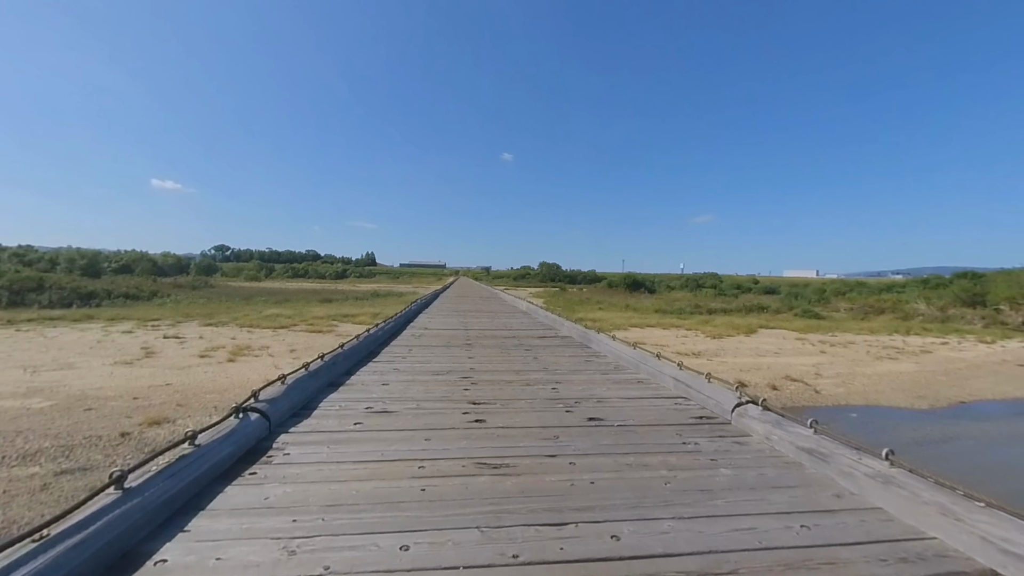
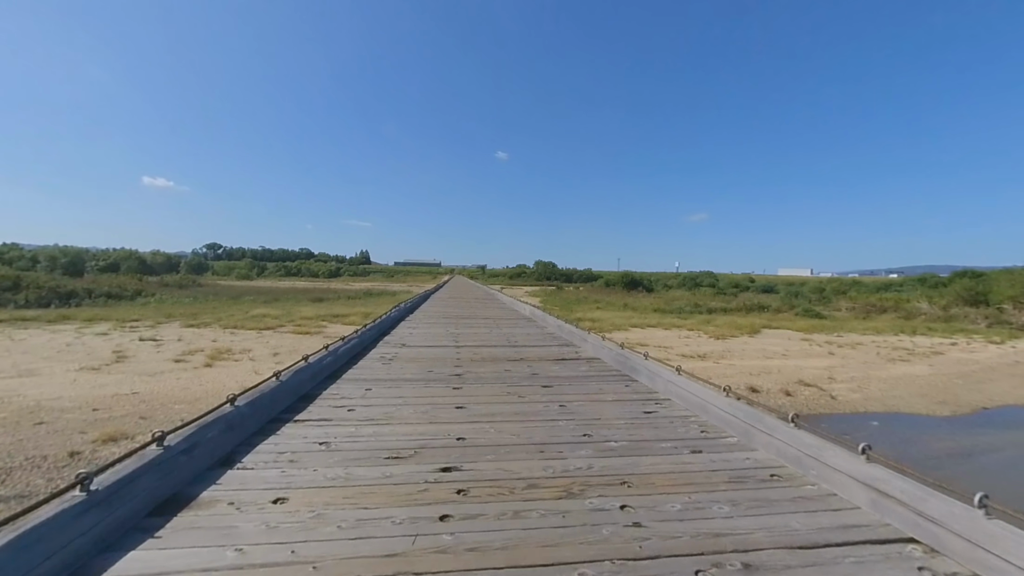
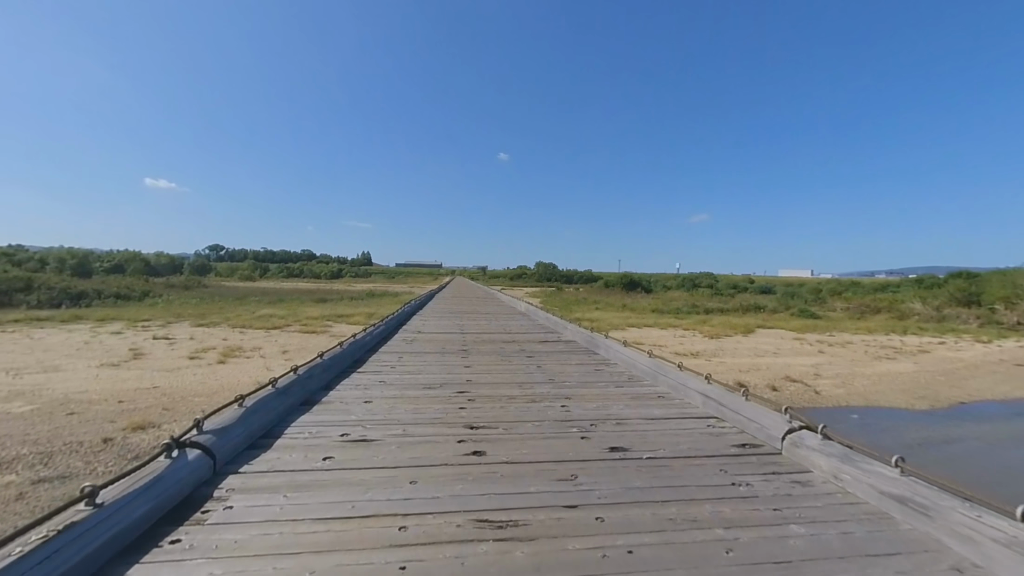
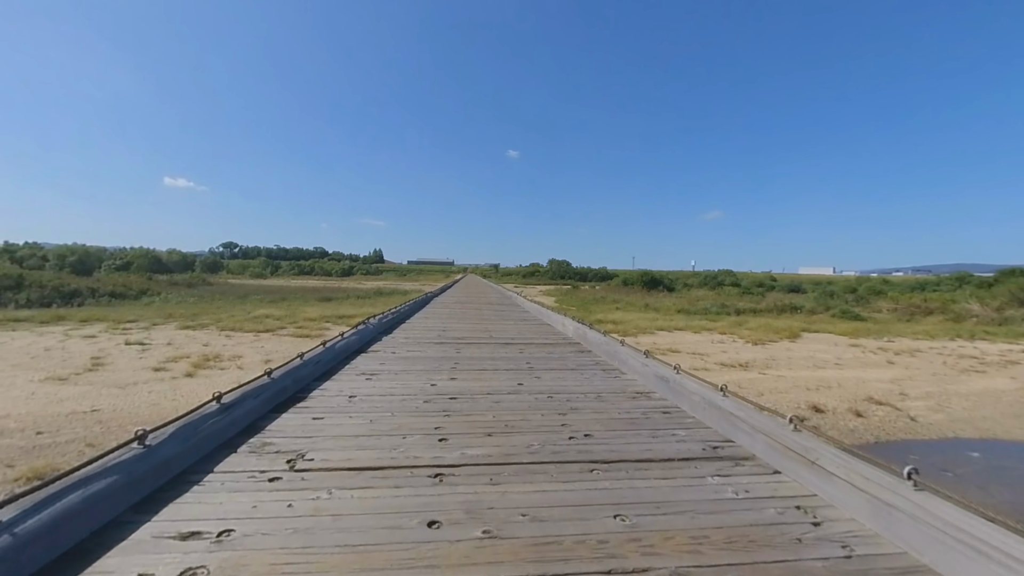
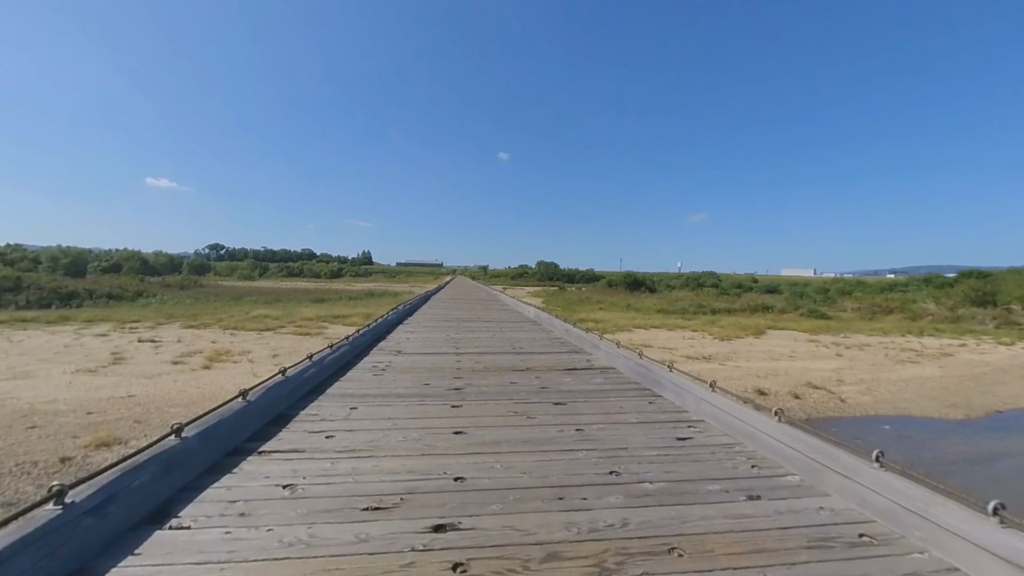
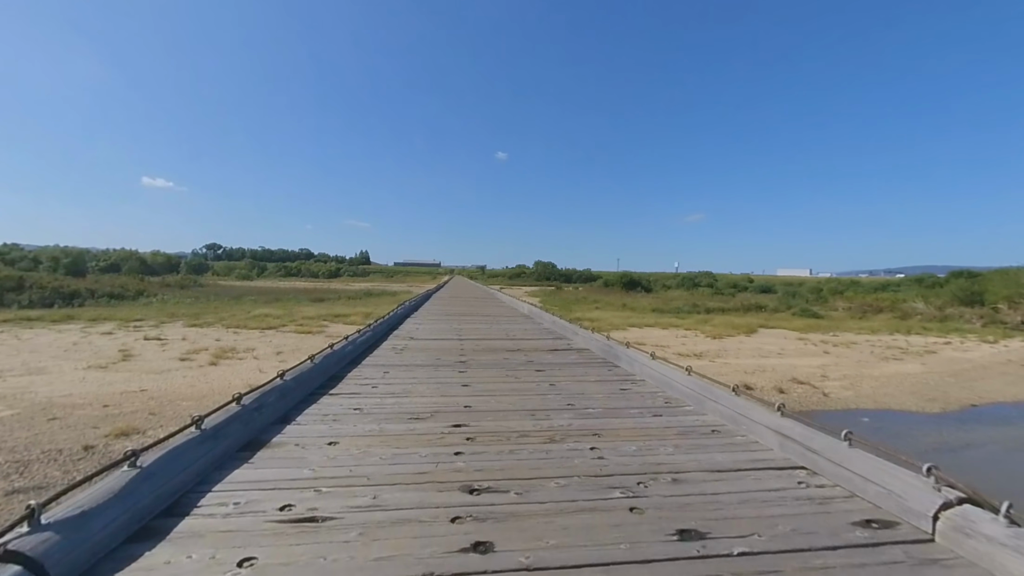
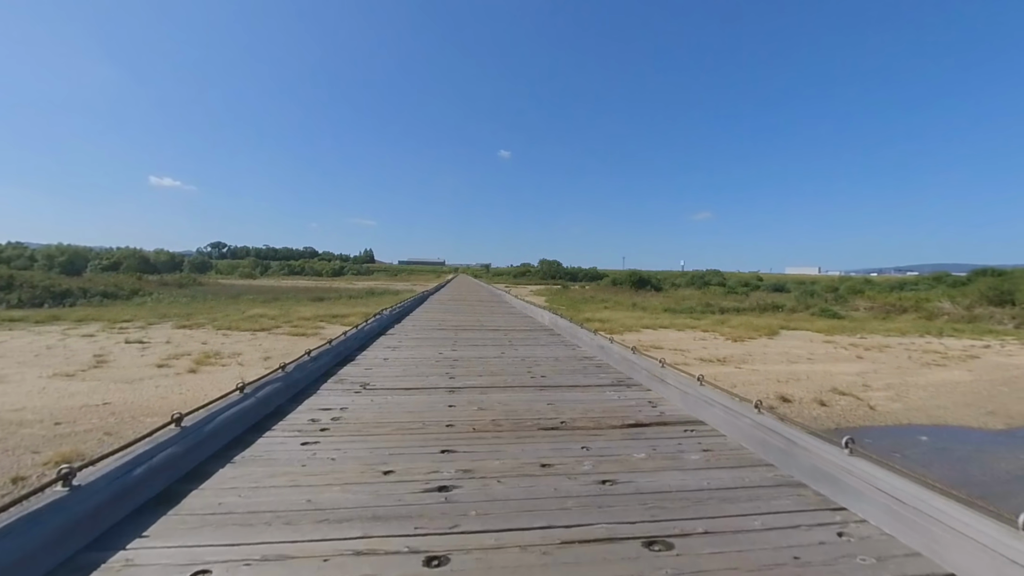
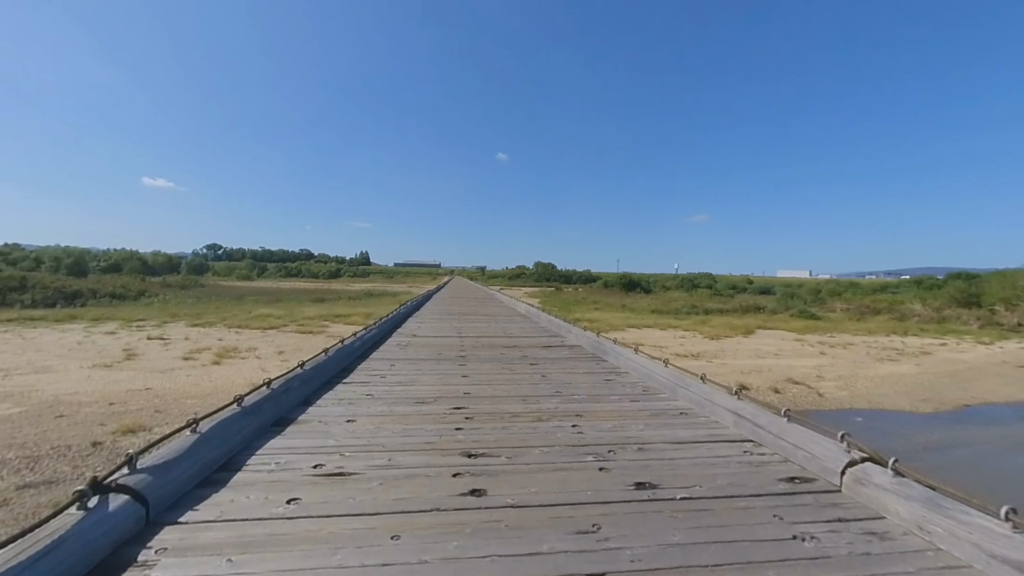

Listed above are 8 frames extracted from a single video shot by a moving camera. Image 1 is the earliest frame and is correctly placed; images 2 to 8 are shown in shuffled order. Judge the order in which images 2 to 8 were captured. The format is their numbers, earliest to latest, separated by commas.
3, 8, 6, 2, 5, 7, 4
